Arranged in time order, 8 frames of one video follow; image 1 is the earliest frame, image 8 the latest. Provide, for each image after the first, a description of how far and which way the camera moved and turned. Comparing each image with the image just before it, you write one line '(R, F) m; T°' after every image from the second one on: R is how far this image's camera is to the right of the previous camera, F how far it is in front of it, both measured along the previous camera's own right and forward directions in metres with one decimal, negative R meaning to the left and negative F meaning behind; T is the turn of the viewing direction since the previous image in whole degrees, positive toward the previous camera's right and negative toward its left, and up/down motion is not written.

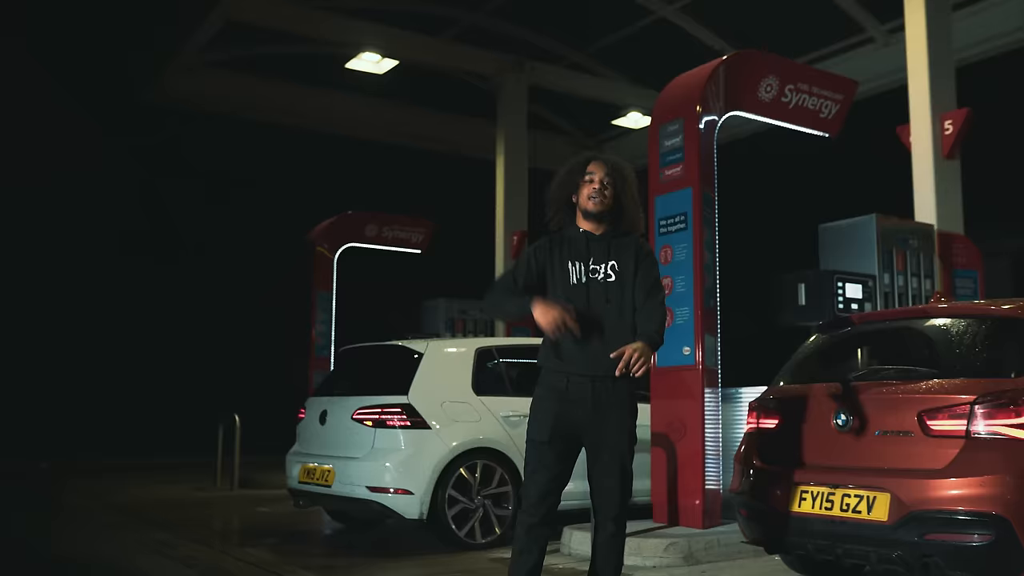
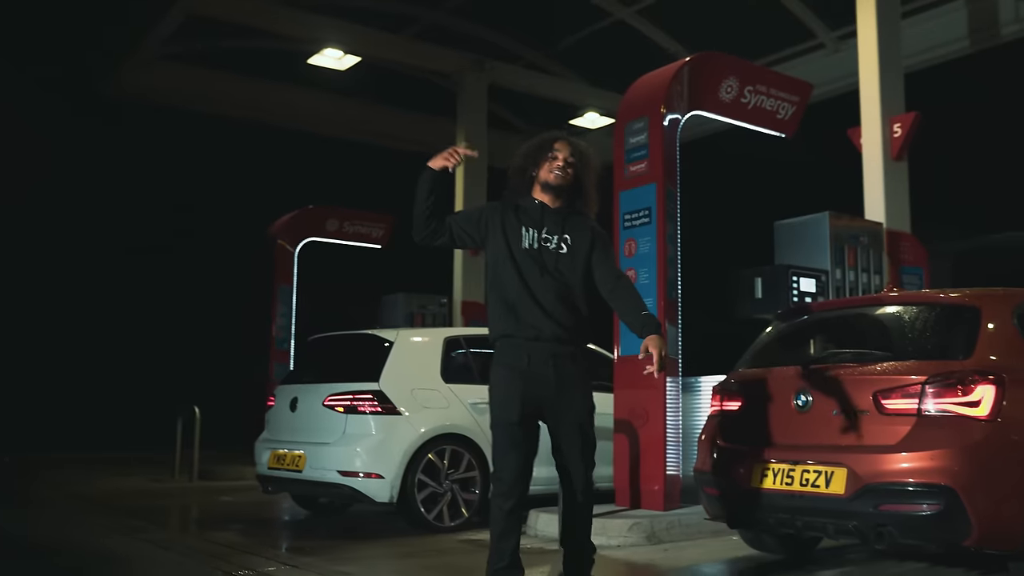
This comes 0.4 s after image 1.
(-0.1, -0.2) m; +3°
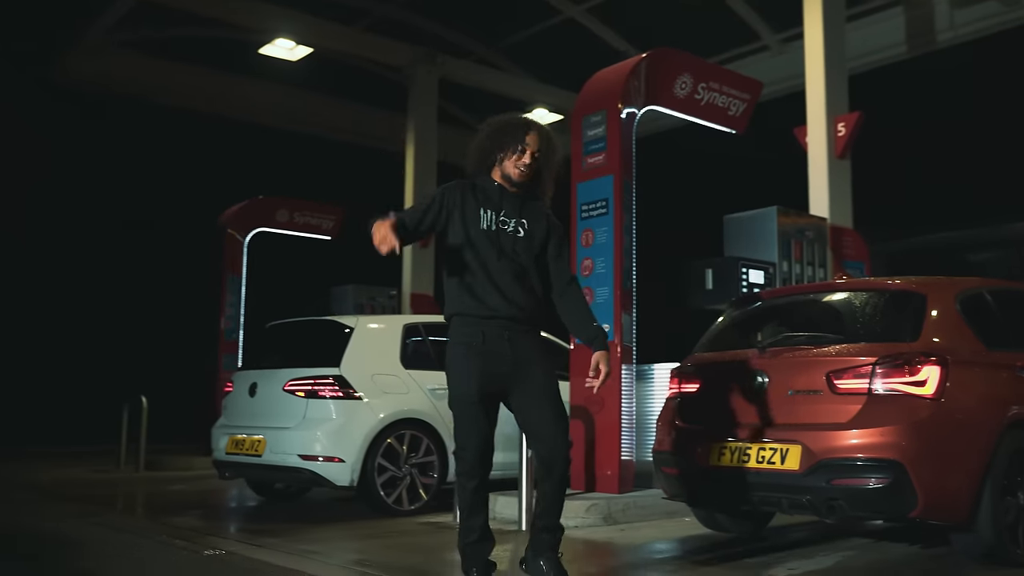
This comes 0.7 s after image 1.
(-0.1, -0.1) m; +4°
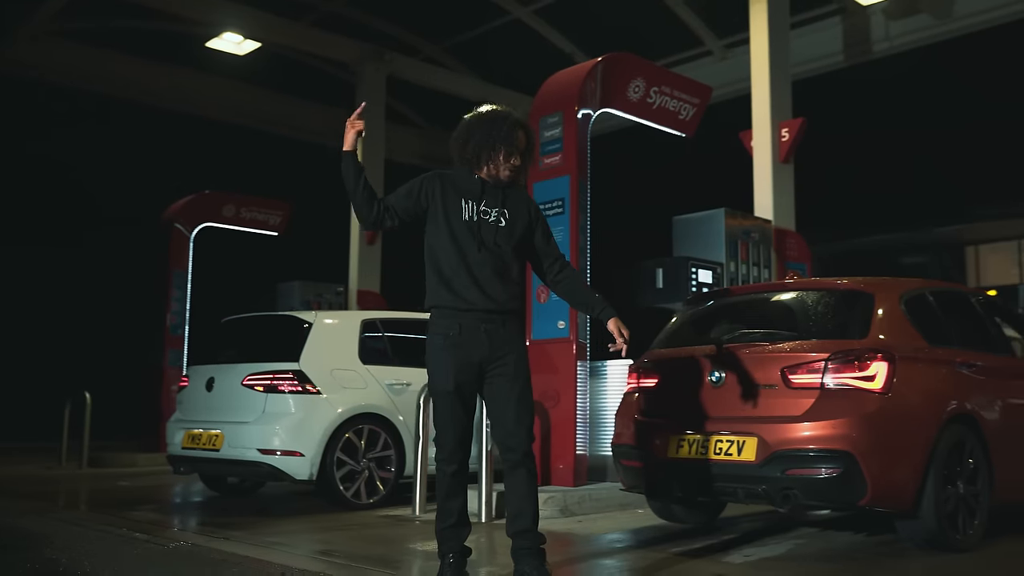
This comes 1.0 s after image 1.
(-0.2, -0.1) m; +4°
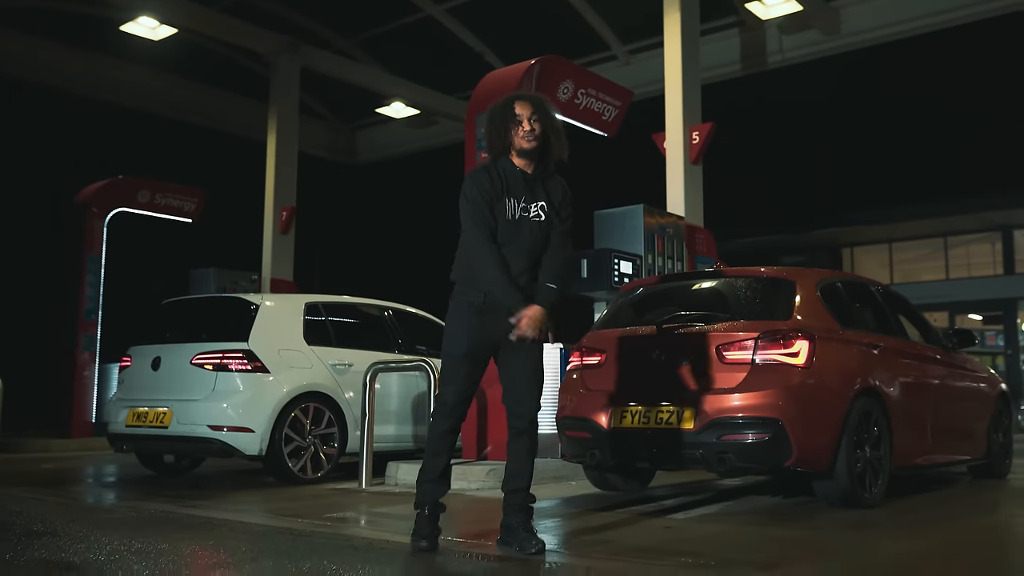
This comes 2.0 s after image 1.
(-0.5, -0.4) m; +7°
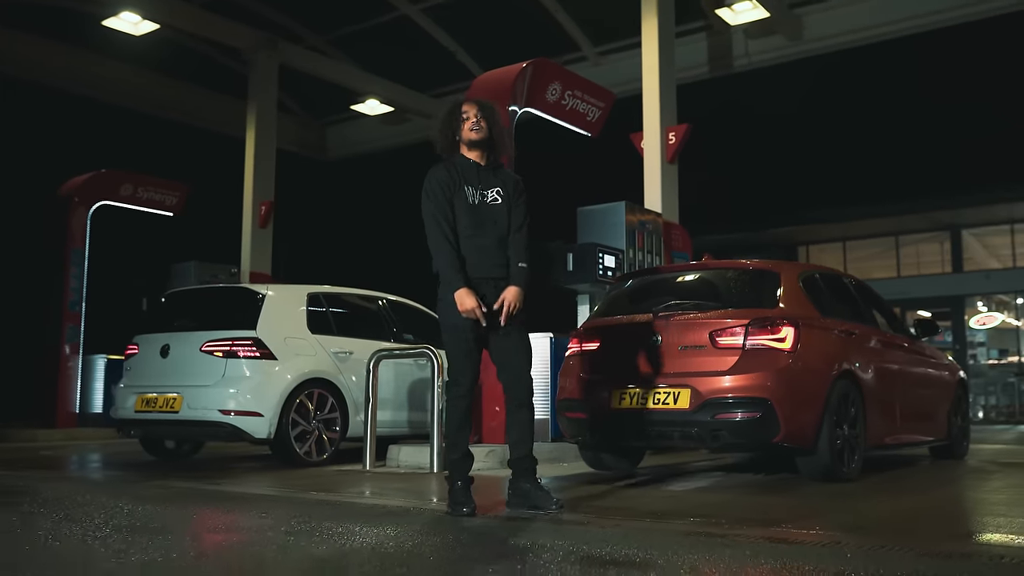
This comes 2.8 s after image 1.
(-0.3, -0.4) m; +3°
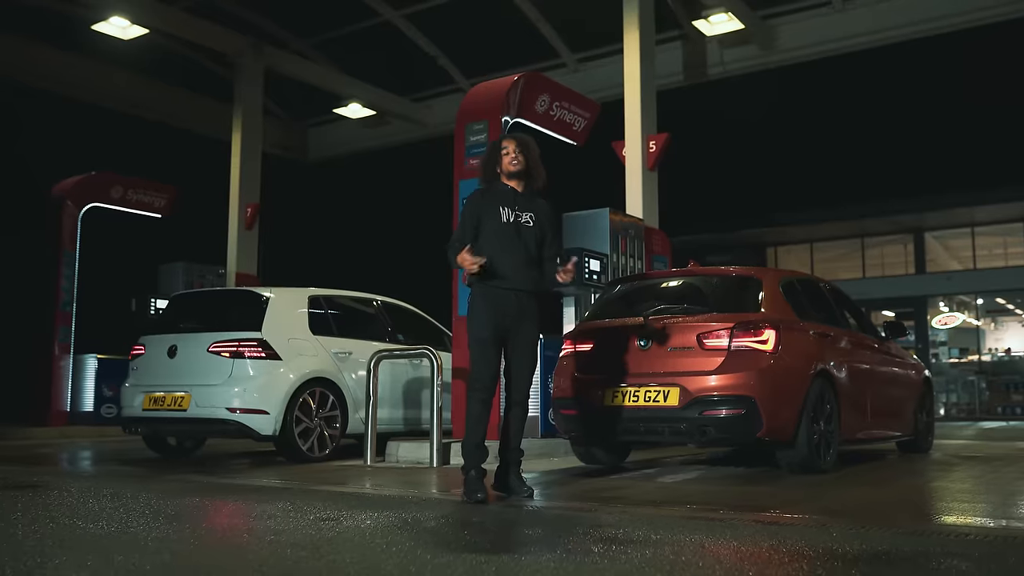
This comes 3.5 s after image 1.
(-0.2, -0.4) m; +2°
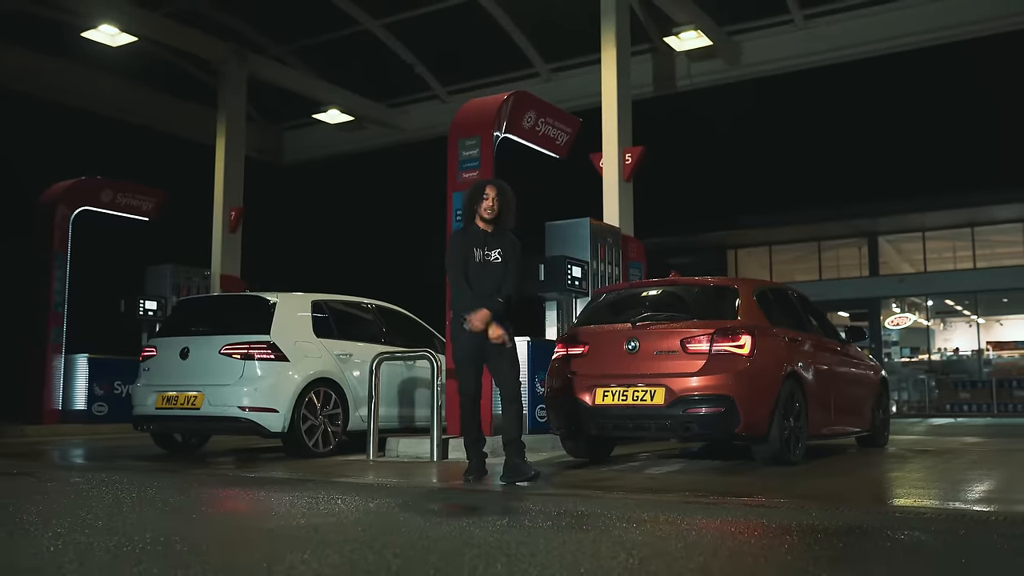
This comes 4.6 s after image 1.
(-0.3, -0.6) m; +2°
